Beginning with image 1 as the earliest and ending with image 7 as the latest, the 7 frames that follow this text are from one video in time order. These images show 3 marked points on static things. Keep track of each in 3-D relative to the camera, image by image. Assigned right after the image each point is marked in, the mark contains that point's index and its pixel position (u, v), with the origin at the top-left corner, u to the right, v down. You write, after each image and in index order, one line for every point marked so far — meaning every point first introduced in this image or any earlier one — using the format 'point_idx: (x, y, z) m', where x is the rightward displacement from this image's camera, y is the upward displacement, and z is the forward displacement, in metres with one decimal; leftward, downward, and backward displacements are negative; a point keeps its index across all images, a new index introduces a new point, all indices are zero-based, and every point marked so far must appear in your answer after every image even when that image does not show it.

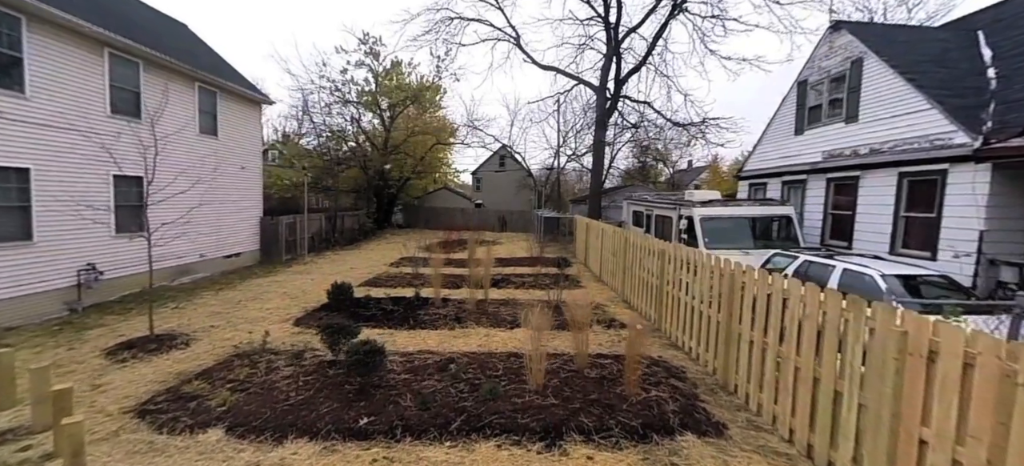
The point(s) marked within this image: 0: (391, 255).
0: (-4.3, -0.8, +14.0) m
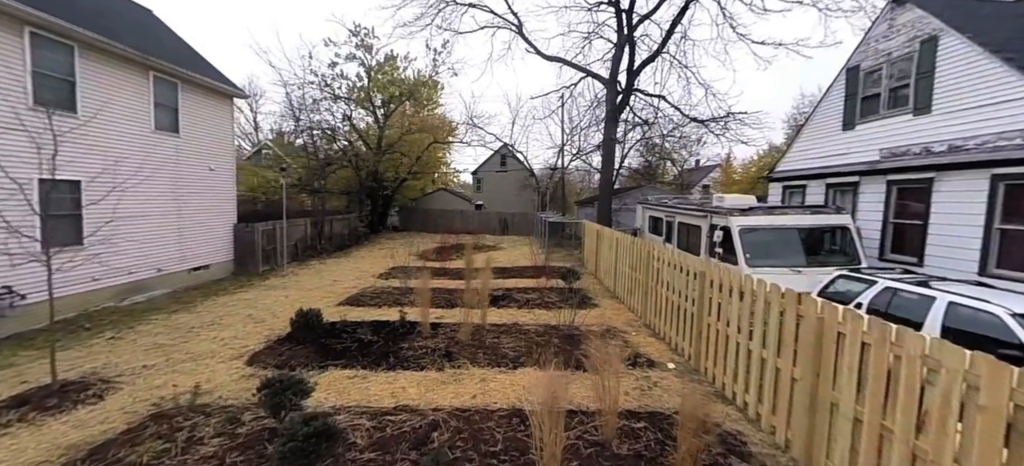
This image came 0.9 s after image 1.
0: (-4.3, -1.0, +12.8) m
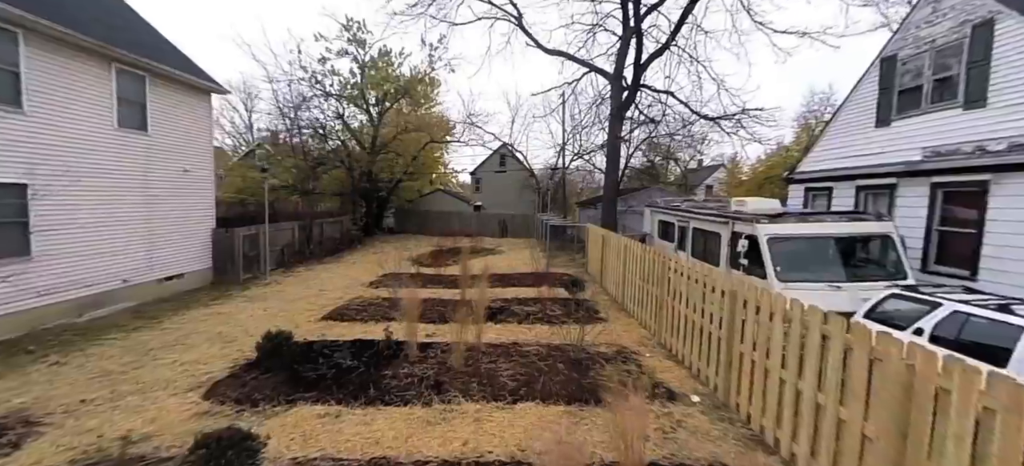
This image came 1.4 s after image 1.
0: (-4.3, -1.2, +12.0) m
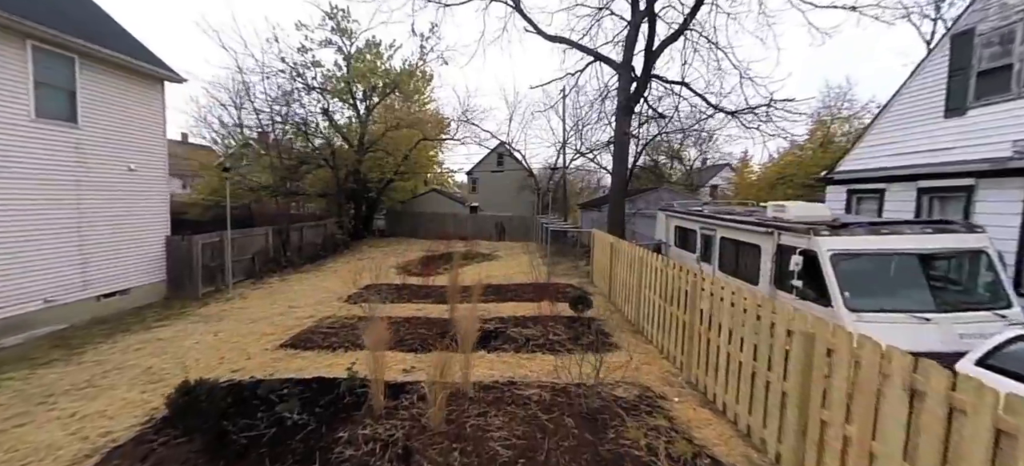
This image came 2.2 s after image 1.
0: (-4.4, -1.3, +10.8) m
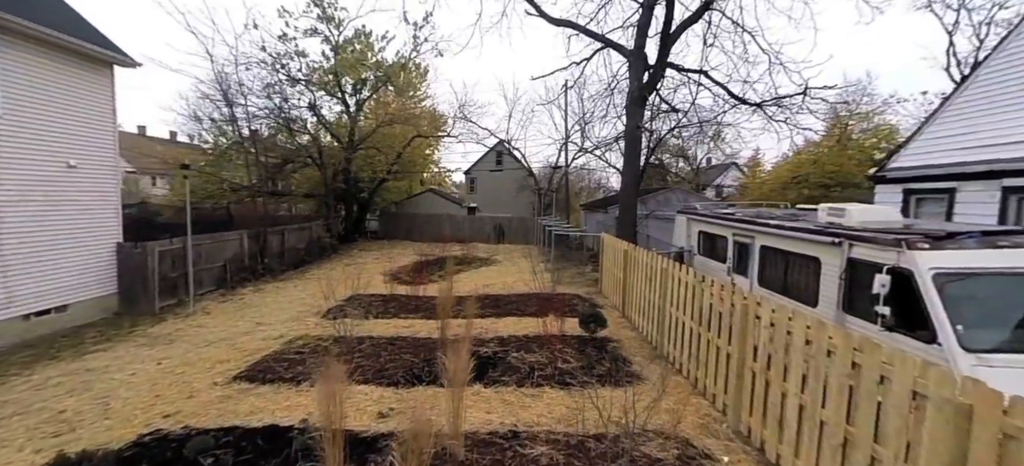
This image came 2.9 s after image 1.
0: (-4.4, -1.5, +9.7) m
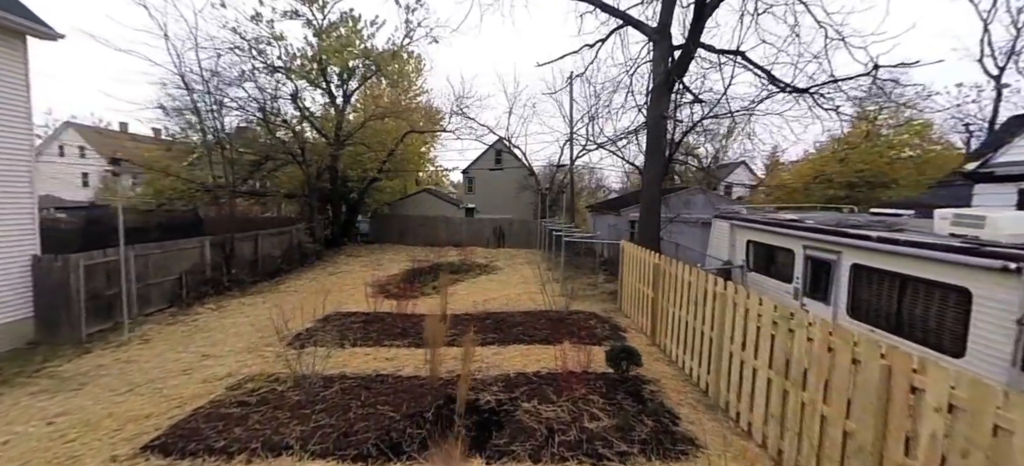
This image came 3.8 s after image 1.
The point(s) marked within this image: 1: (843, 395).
0: (-4.3, -1.6, +8.3) m
1: (+2.6, -1.3, +3.1) m
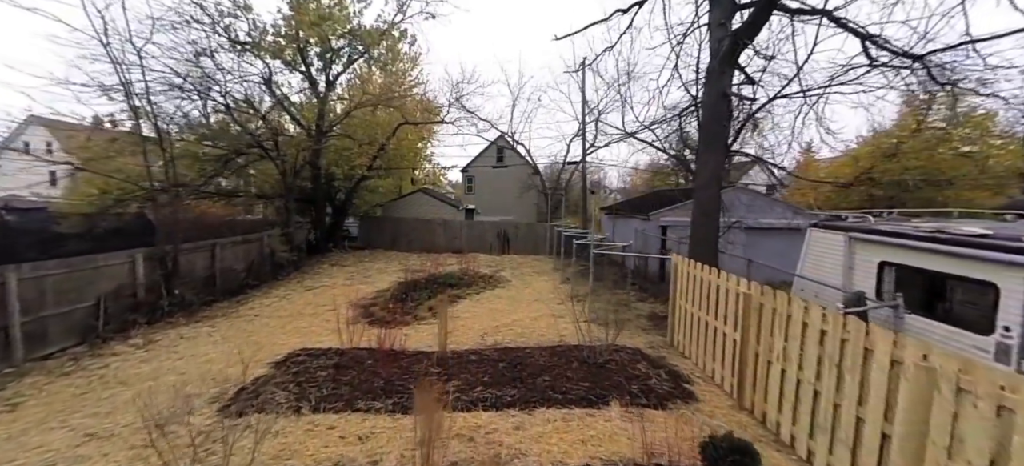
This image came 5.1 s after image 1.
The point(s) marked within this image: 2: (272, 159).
0: (-3.9, -1.8, +6.4) m
1: (+2.9, -1.5, +1.3) m
2: (-7.6, +2.4, +12.5) m
